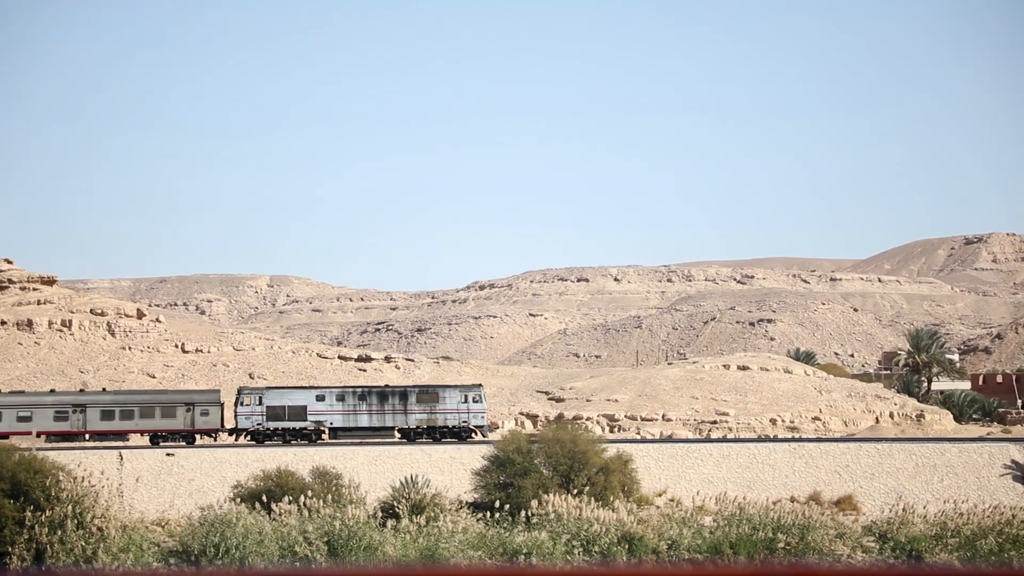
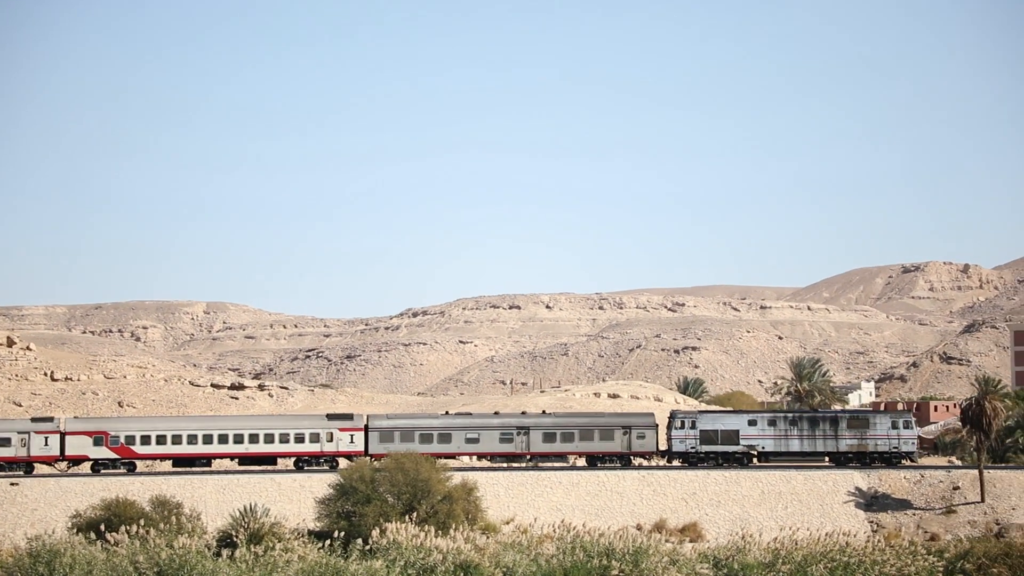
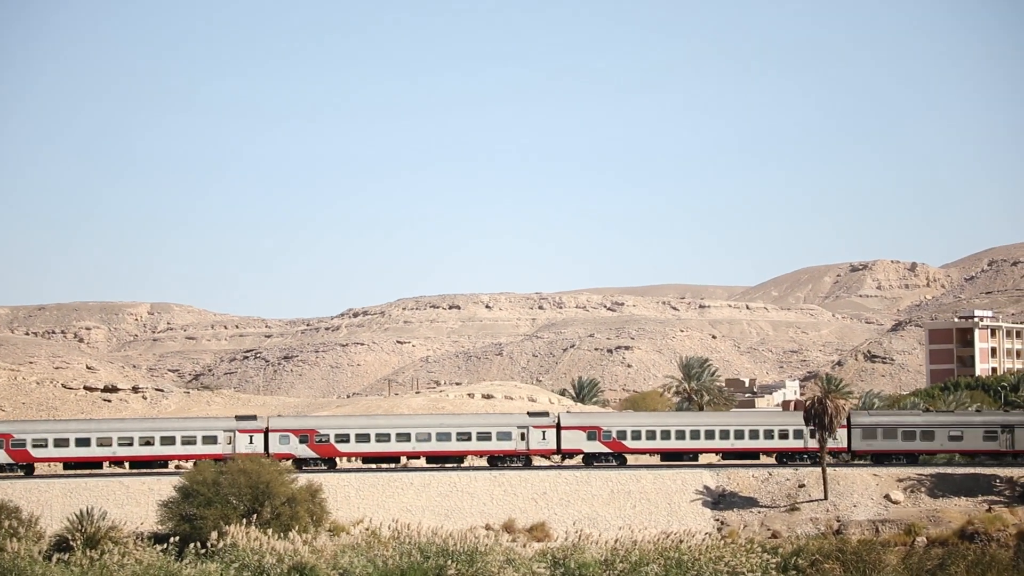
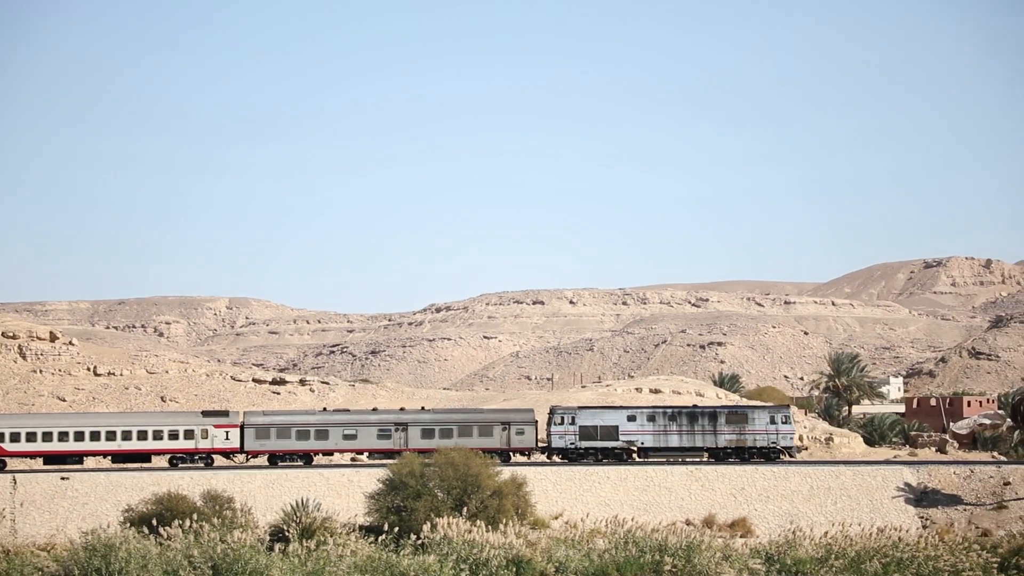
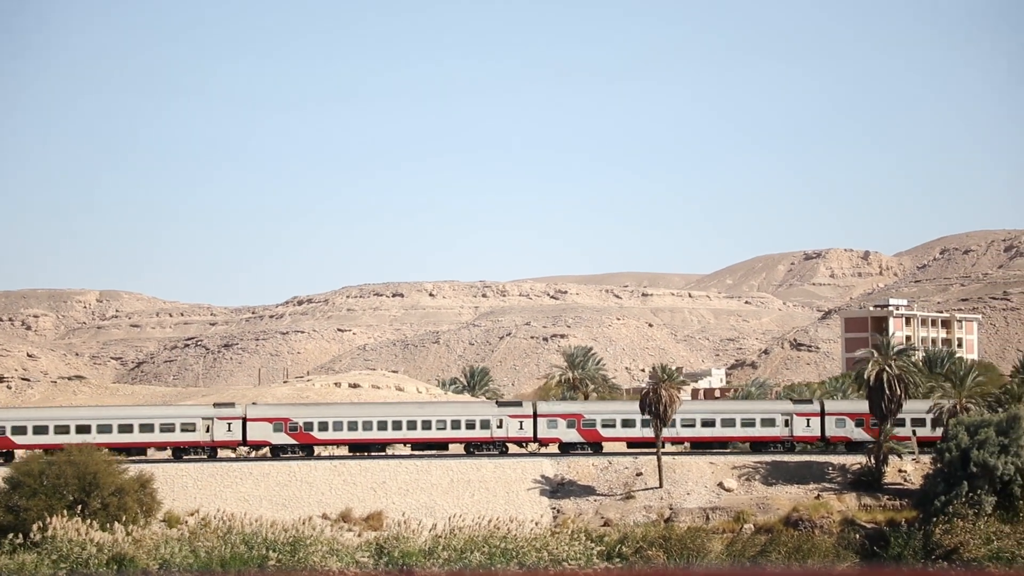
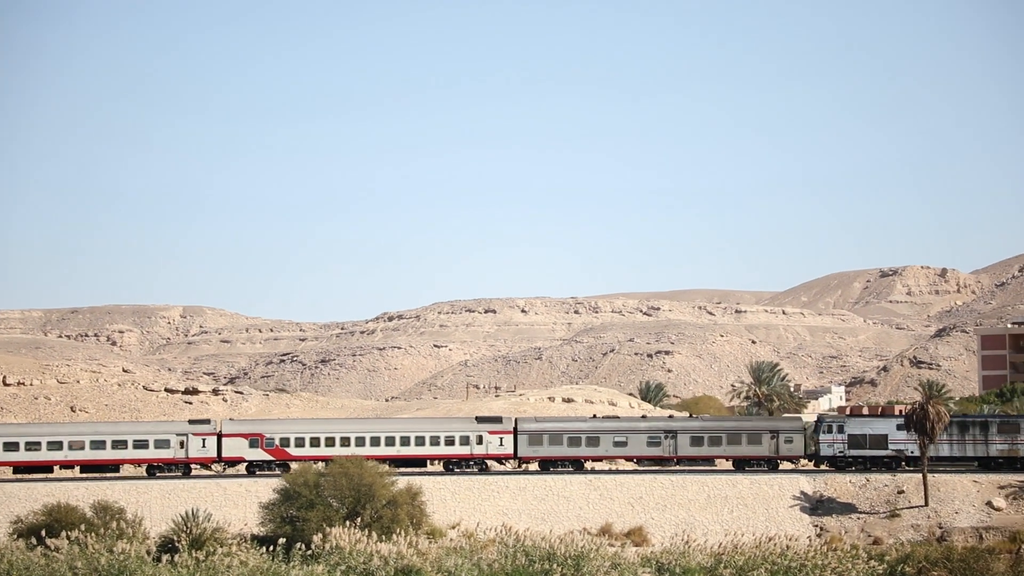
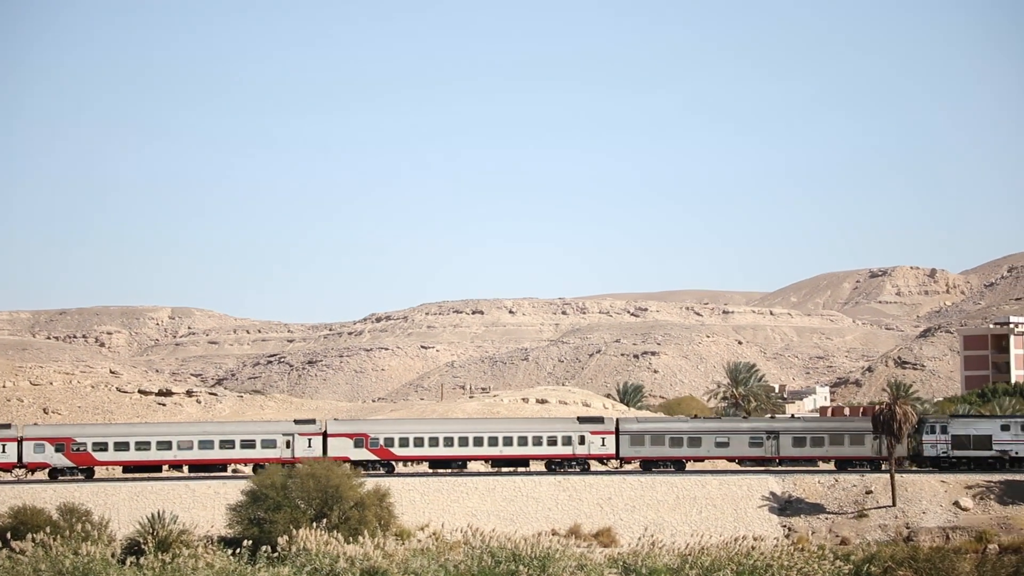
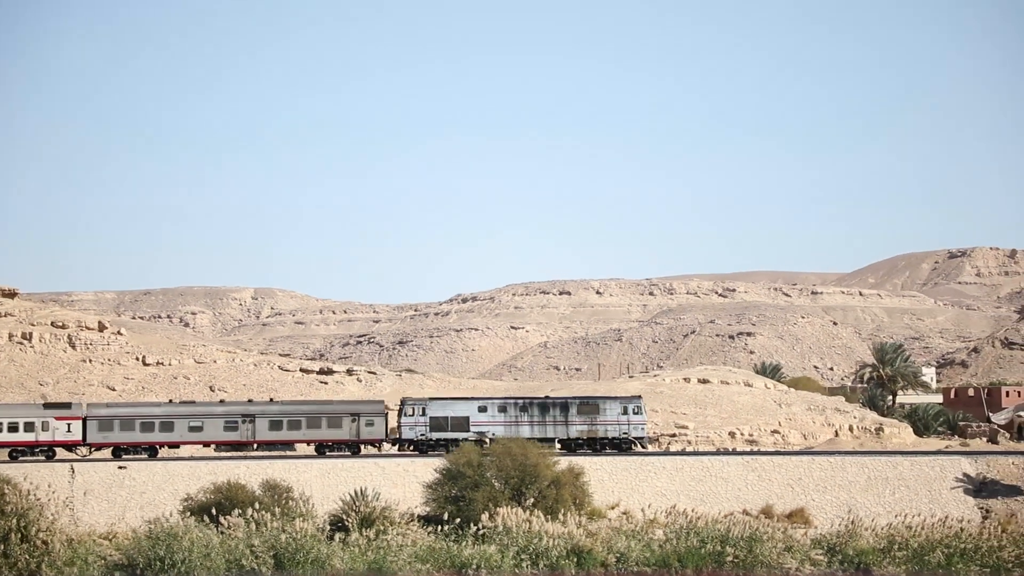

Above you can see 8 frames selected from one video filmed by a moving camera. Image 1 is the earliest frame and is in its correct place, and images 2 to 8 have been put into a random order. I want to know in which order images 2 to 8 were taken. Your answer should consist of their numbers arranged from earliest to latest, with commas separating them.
8, 4, 2, 6, 7, 3, 5
